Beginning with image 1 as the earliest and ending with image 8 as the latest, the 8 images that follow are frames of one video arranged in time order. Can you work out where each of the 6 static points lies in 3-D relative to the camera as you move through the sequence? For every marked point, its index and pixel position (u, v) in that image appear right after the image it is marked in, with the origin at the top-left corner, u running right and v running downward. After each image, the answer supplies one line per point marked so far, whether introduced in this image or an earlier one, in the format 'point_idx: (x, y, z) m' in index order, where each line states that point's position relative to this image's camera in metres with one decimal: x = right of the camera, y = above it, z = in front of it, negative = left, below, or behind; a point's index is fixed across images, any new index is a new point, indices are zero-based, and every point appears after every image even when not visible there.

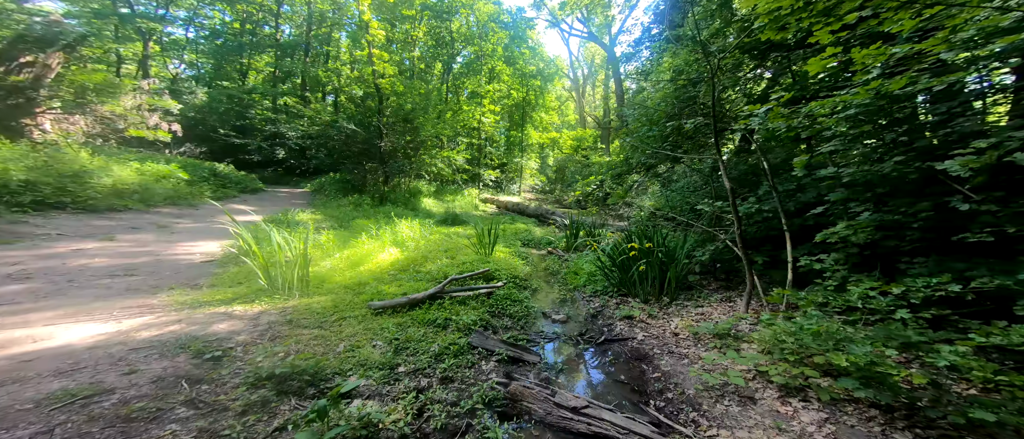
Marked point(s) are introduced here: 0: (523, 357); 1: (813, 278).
0: (+0.1, -1.1, +2.6) m
1: (+2.7, -0.5, +2.8) m
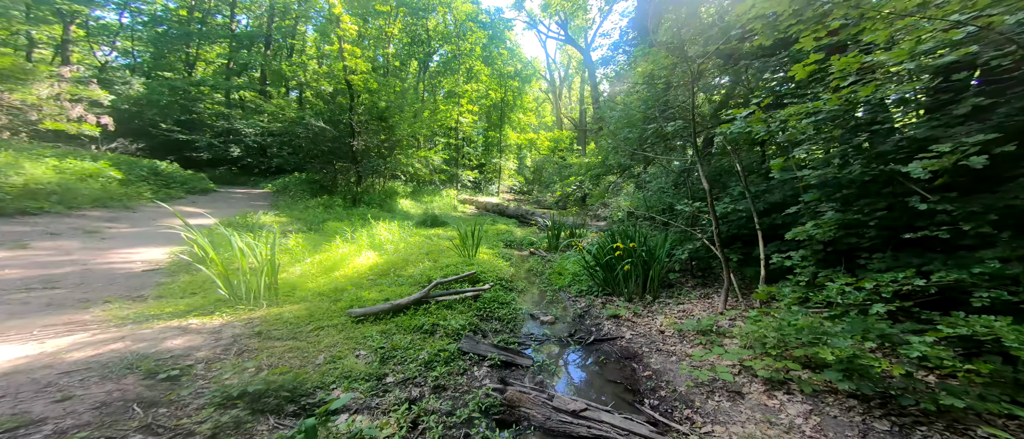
0: (0.0, -1.1, +2.5) m
1: (+2.6, -0.5, +3.0) m
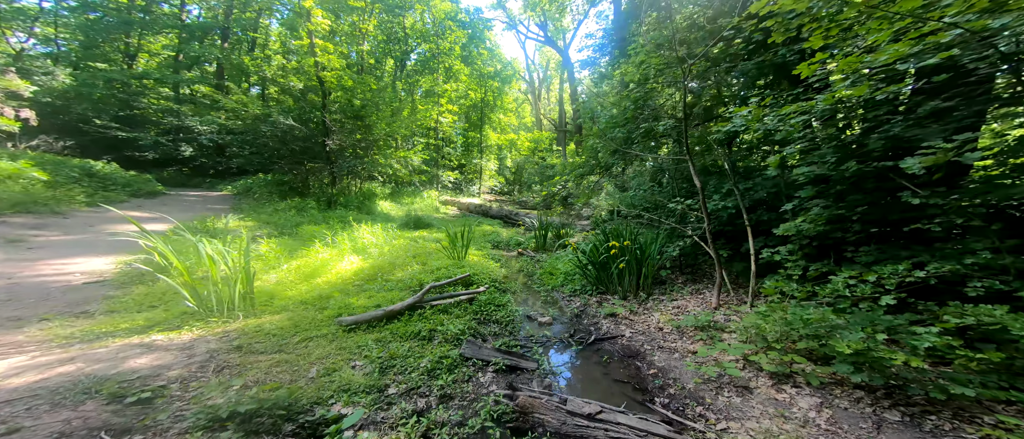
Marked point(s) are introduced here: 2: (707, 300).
0: (+0.1, -1.1, +2.5) m
1: (+2.6, -0.5, +3.1) m
2: (+2.0, -0.8, +3.3) m
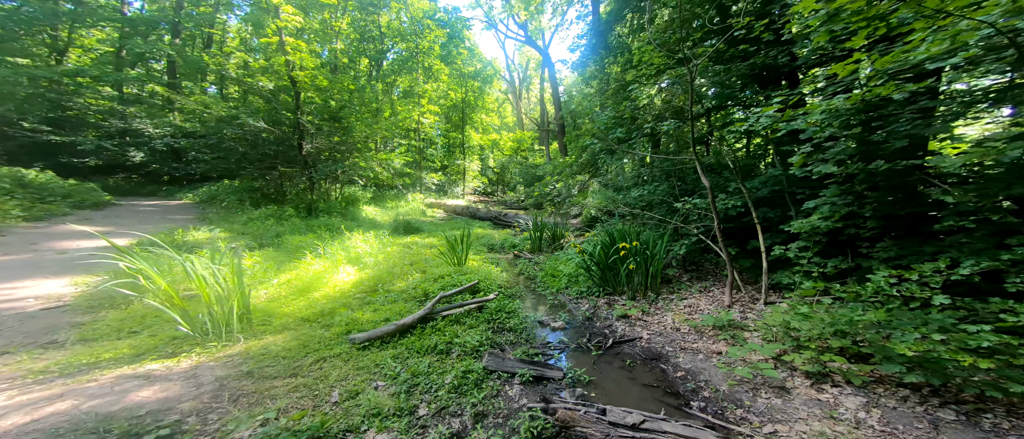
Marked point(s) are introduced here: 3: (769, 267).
0: (+0.2, -1.1, +2.5) m
1: (+2.7, -0.4, +3.2) m
2: (+2.1, -0.8, +3.4) m
3: (+2.3, -0.4, +3.0) m
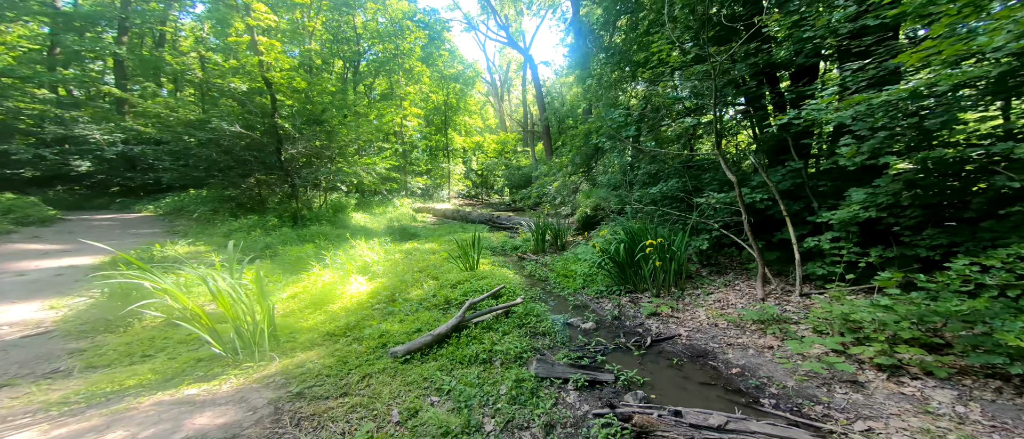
0: (+0.6, -1.2, +2.4) m
1: (+3.0, -0.4, +3.2) m
2: (+2.5, -0.8, +3.4) m
3: (+2.7, -0.4, +3.0) m
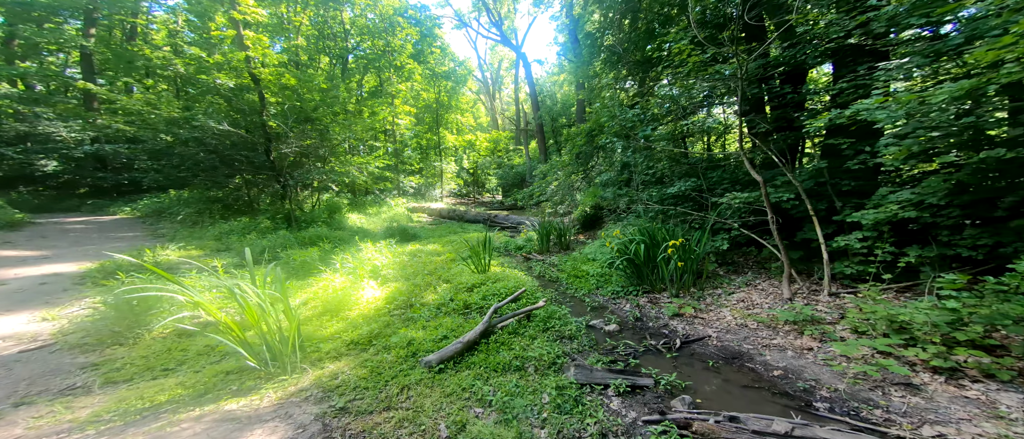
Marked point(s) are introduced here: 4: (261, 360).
0: (+0.9, -1.2, +2.4) m
1: (+3.3, -0.4, +3.3) m
2: (+2.7, -0.8, +3.5) m
3: (+2.9, -0.4, +3.0) m
4: (-1.9, -1.0, +2.4) m
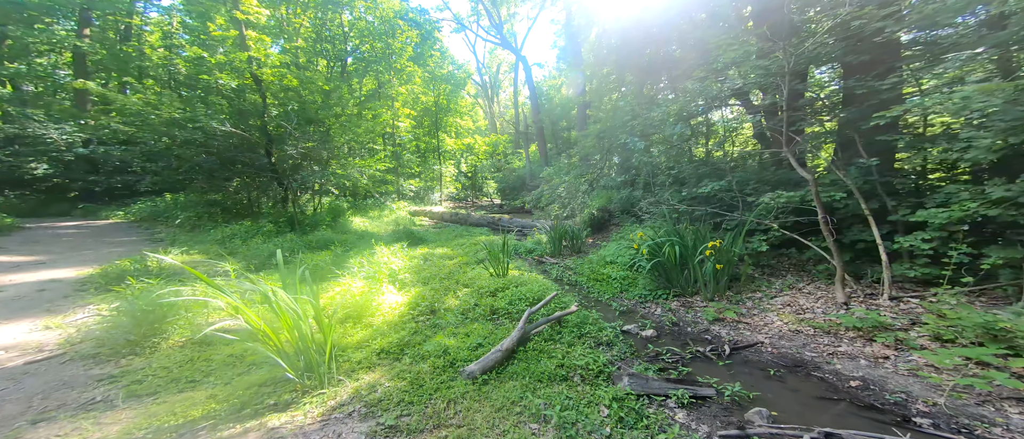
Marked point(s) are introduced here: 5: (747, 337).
0: (+1.3, -1.2, +2.2) m
1: (+3.6, -0.3, +3.1) m
2: (+3.1, -0.8, +3.3) m
3: (+3.3, -0.4, +2.9) m
4: (-1.5, -1.0, +2.2) m
5: (+2.2, -1.1, +3.0) m
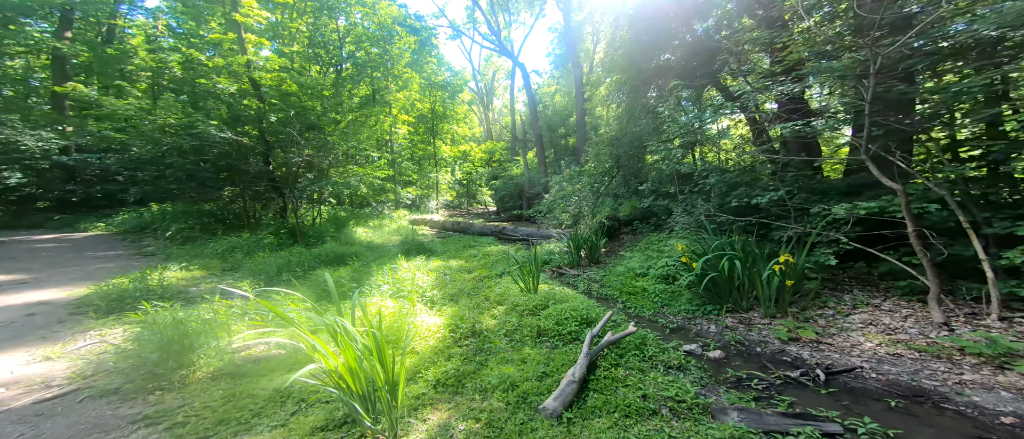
0: (+1.9, -1.3, +1.9) m
1: (+4.2, -0.4, +2.9) m
2: (+3.6, -0.8, +3.0) m
3: (+3.8, -0.4, +2.6) m
4: (-0.9, -1.1, +1.9) m
5: (+2.7, -1.2, +2.8) m
